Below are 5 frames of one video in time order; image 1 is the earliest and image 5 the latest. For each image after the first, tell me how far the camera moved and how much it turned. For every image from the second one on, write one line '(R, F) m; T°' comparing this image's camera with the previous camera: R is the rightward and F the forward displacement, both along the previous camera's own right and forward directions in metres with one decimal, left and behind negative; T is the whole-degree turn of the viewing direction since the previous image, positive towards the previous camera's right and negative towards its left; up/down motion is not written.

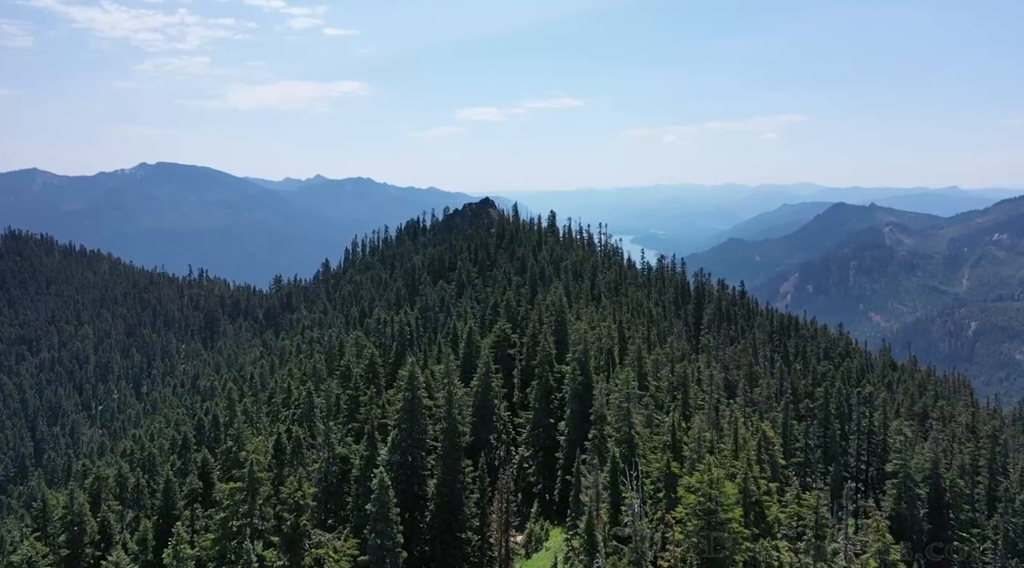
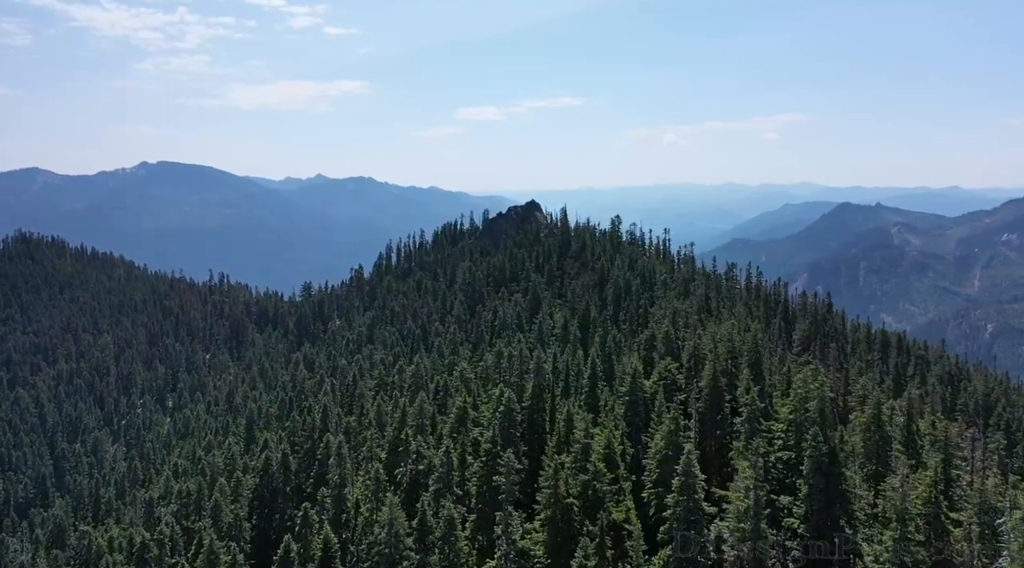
(-13.9, +14.7) m; 0°
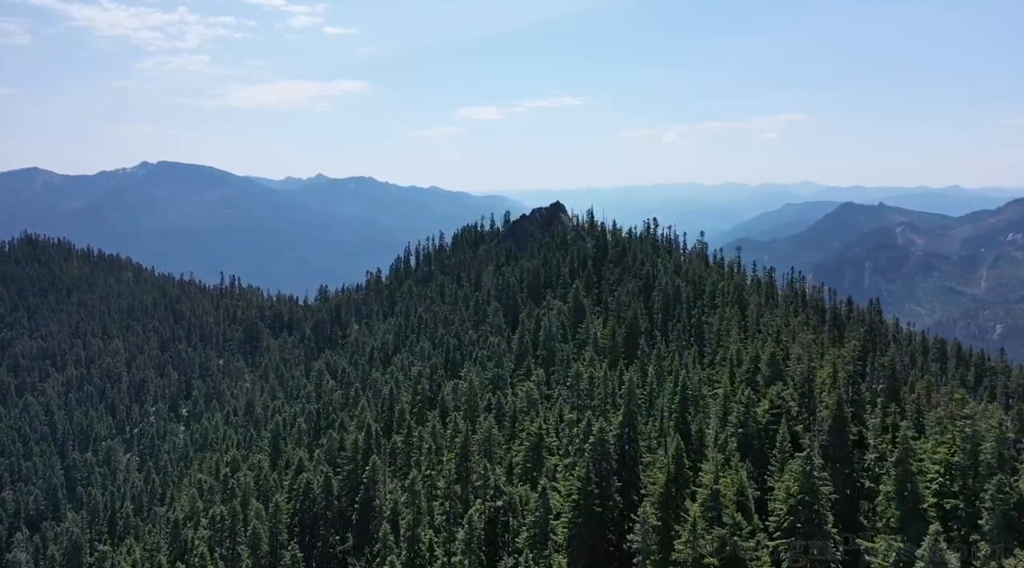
(-7.0, +7.4) m; 0°
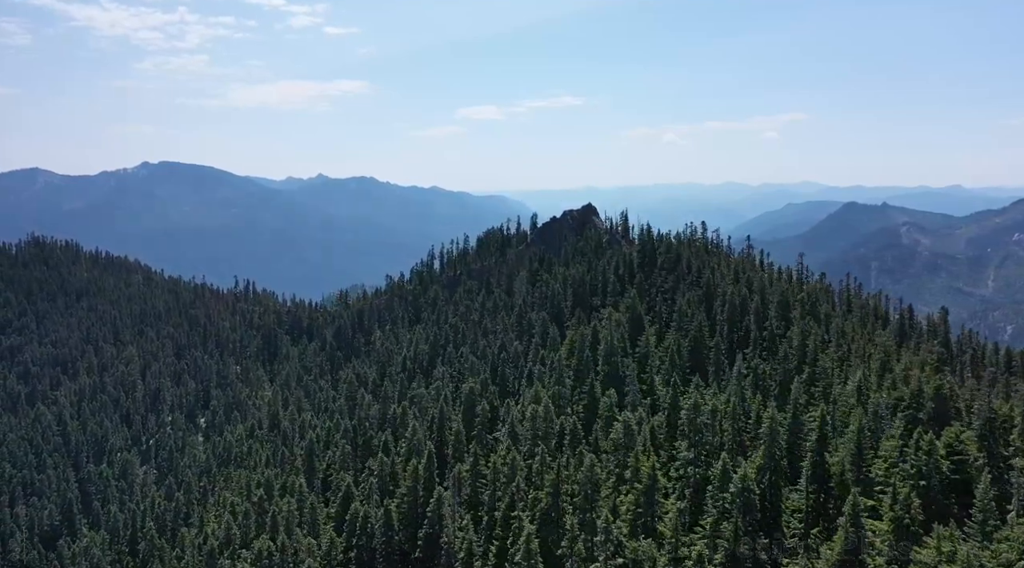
(-8.4, +8.8) m; 0°
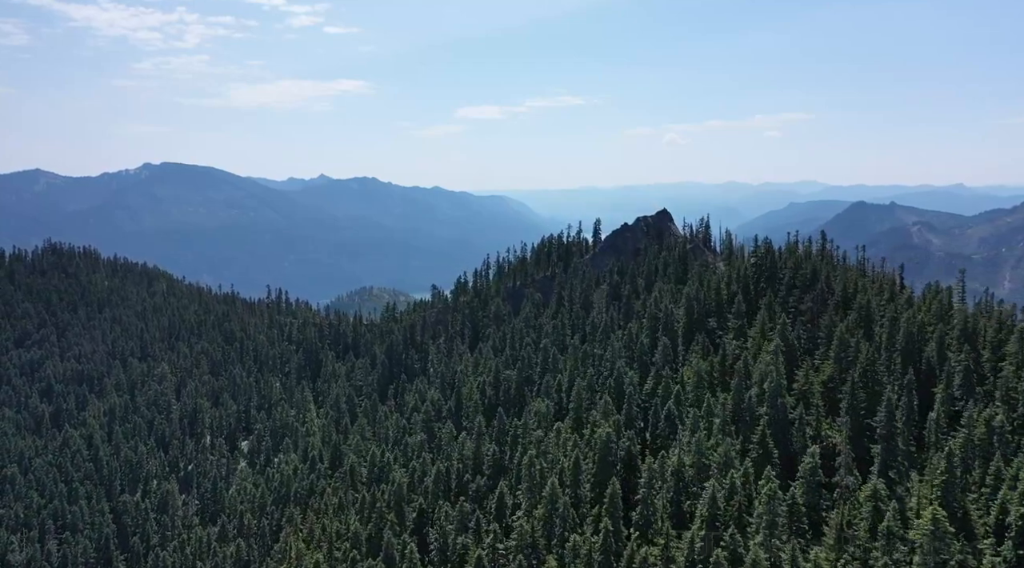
(-17.7, +18.4) m; 0°
